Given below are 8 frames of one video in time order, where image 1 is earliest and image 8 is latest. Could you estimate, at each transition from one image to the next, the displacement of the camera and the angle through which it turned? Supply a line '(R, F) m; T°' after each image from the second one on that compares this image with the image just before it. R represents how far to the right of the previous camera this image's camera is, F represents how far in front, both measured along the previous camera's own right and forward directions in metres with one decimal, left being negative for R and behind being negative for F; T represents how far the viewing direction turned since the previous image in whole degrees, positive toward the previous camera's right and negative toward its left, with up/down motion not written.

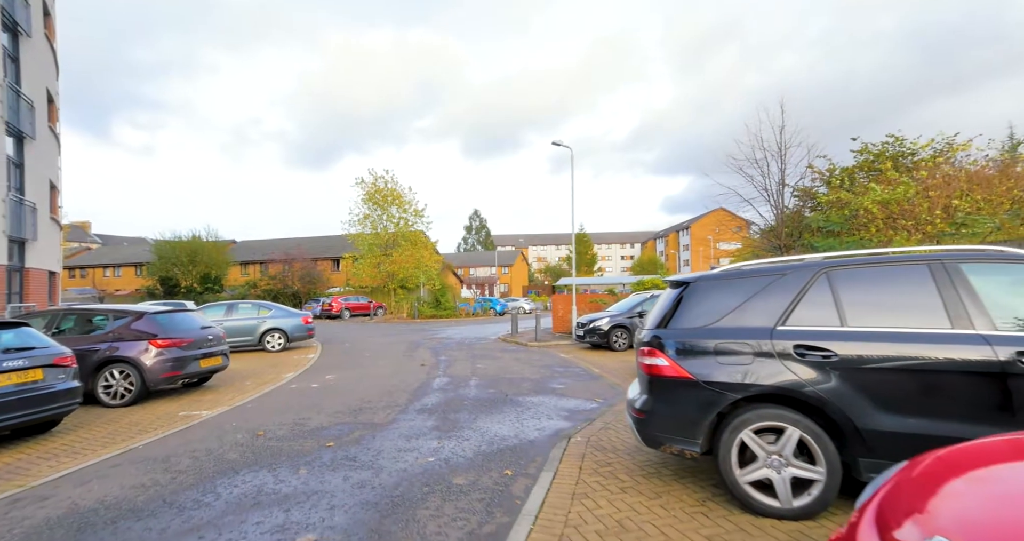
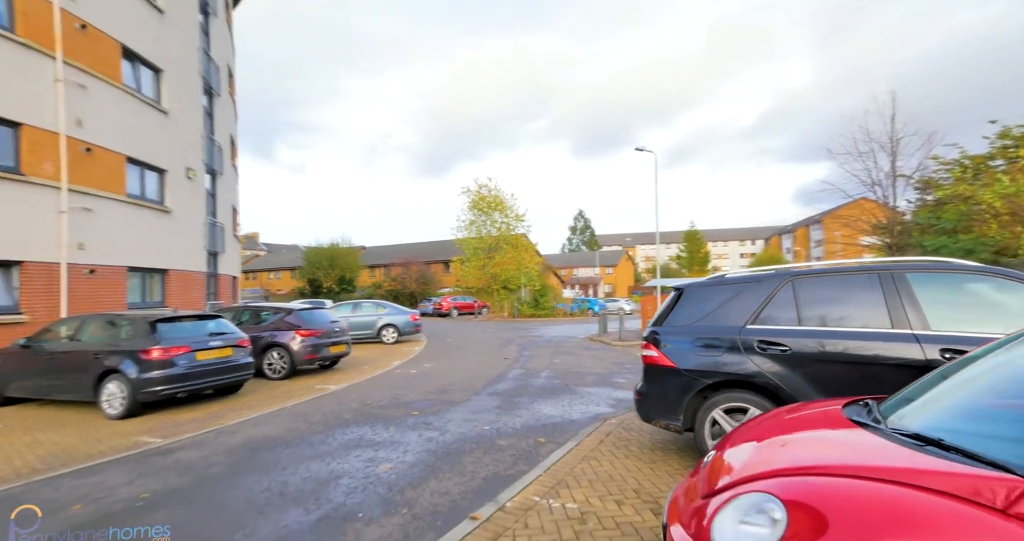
(+0.8, -0.8) m; -14°
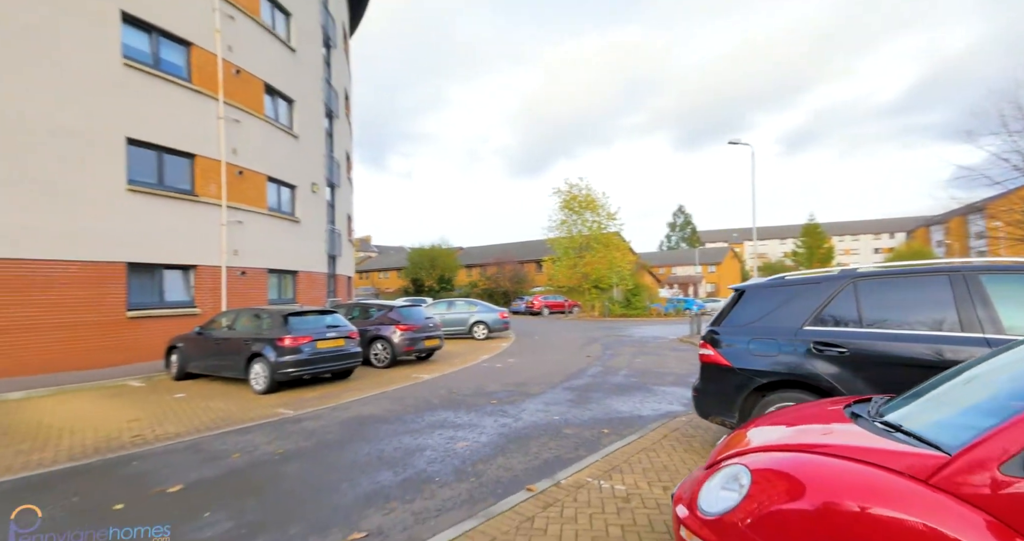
(+0.3, -0.4) m; -12°
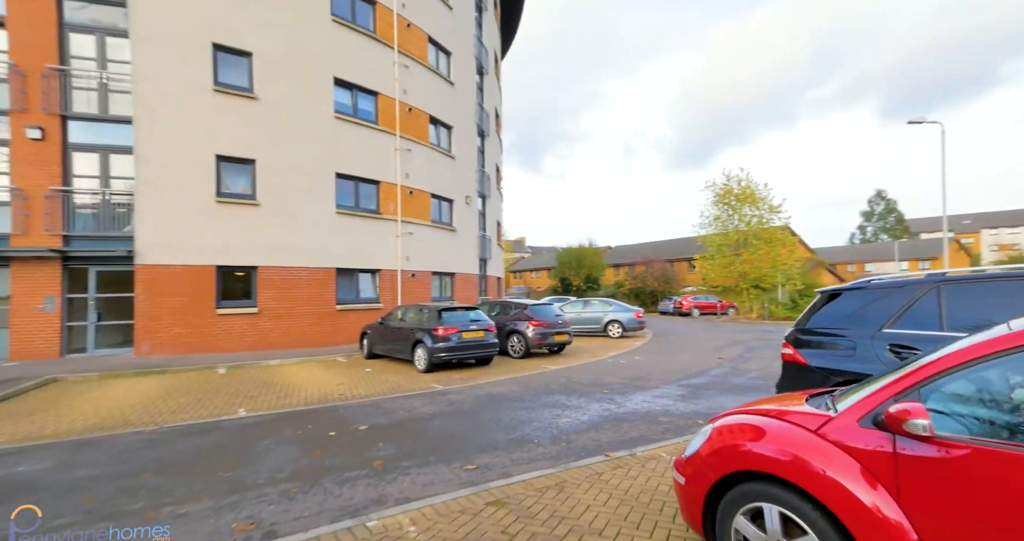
(+0.7, -0.8) m; -20°
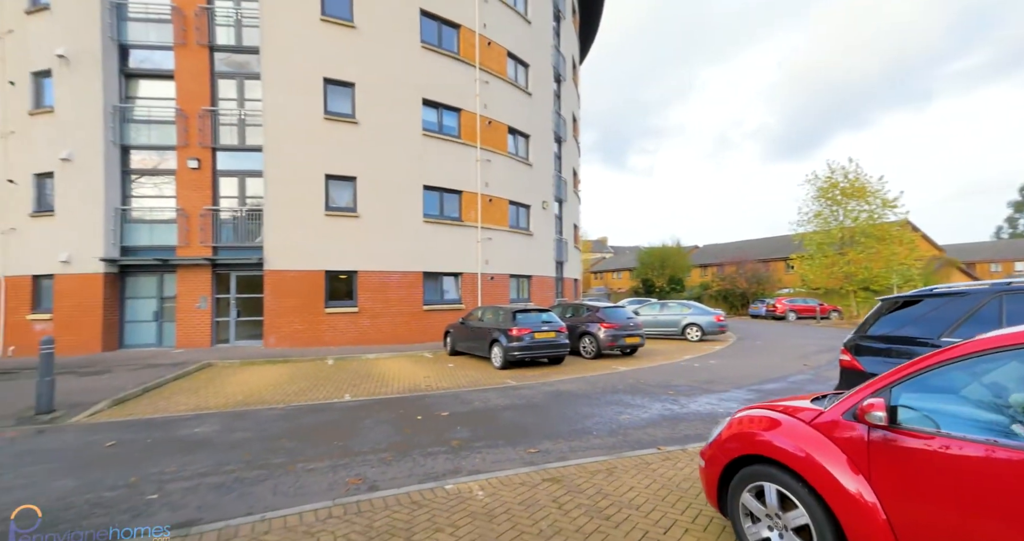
(+0.3, -0.5) m; -11°
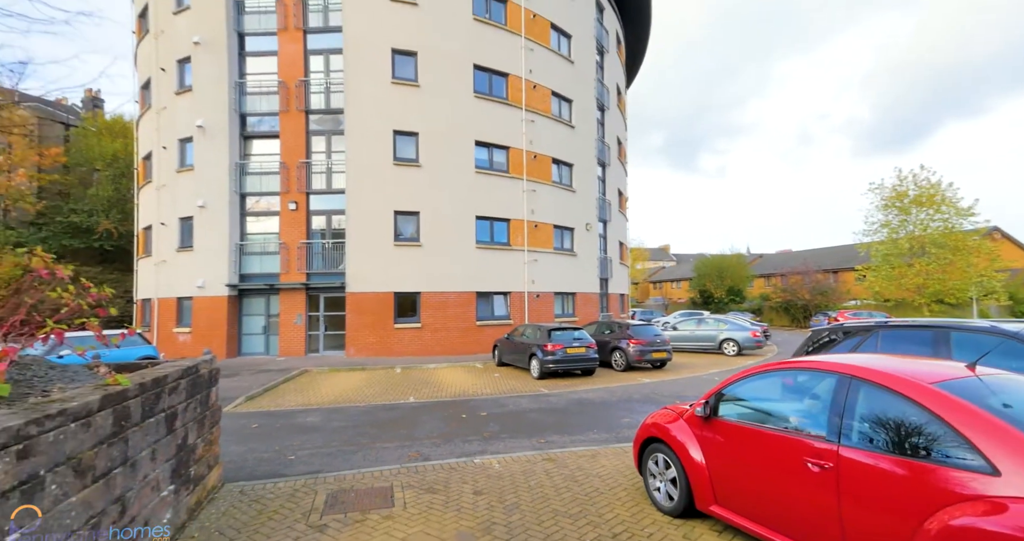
(+0.7, -1.7) m; -8°
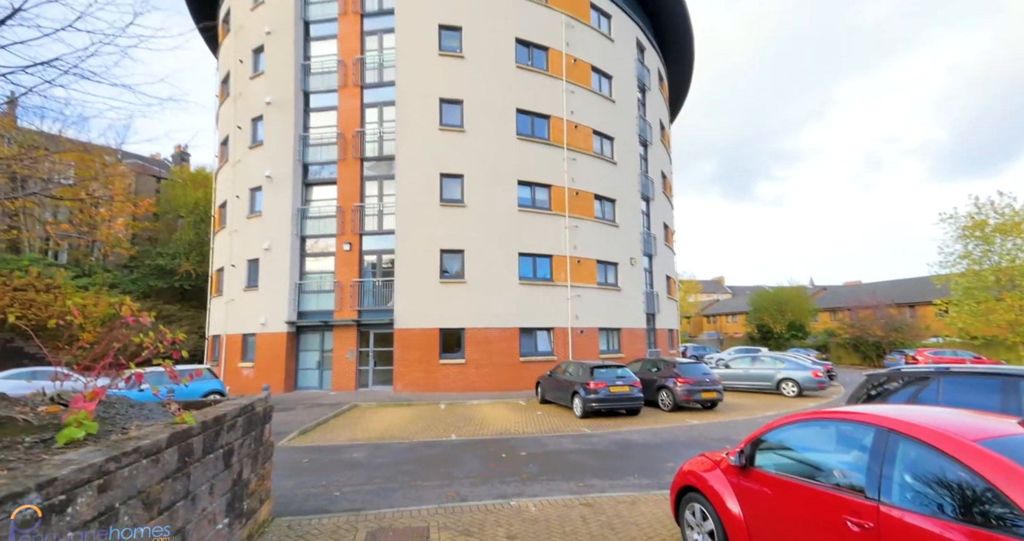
(+0.2, -0.2) m; -6°
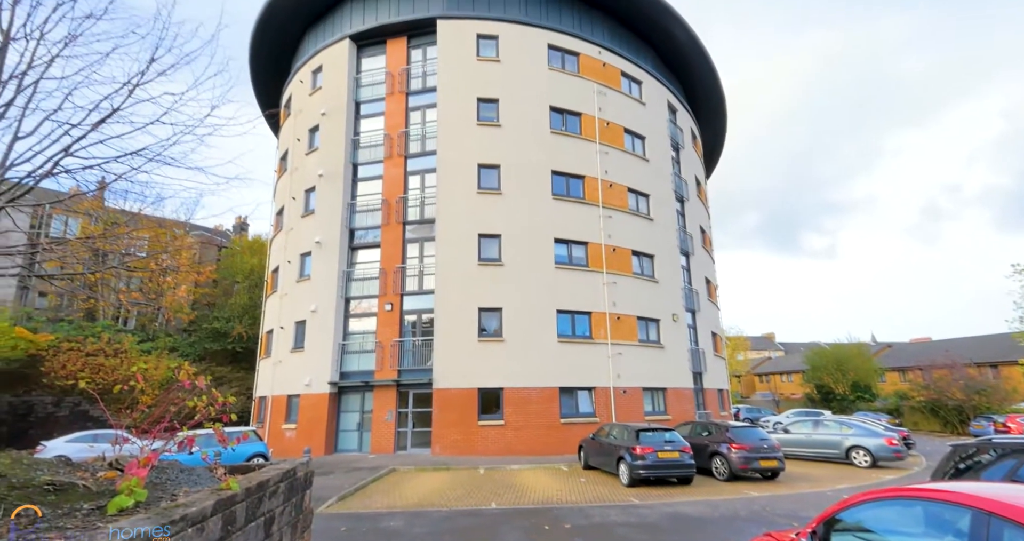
(0.0, 0.0) m; -5°
